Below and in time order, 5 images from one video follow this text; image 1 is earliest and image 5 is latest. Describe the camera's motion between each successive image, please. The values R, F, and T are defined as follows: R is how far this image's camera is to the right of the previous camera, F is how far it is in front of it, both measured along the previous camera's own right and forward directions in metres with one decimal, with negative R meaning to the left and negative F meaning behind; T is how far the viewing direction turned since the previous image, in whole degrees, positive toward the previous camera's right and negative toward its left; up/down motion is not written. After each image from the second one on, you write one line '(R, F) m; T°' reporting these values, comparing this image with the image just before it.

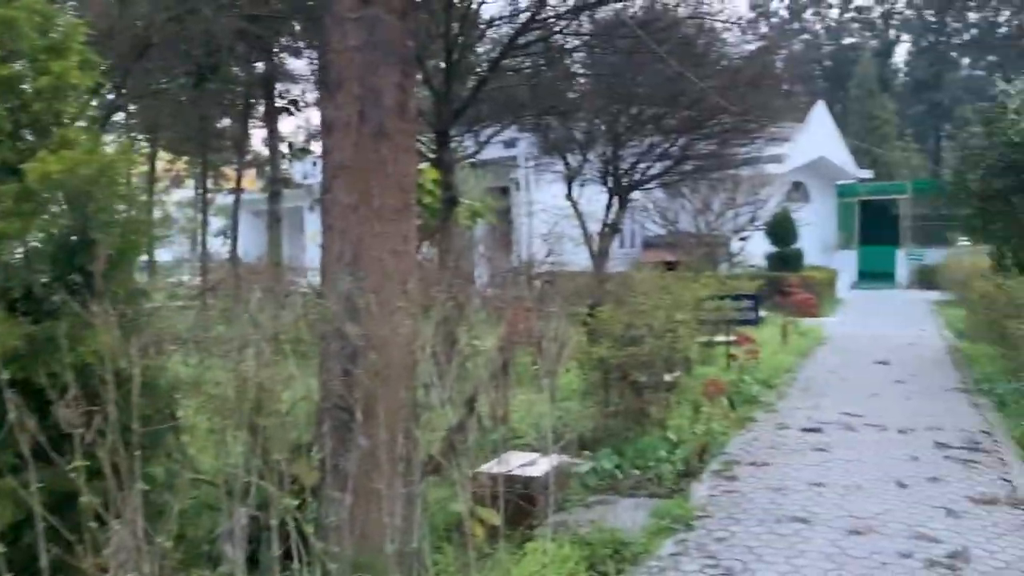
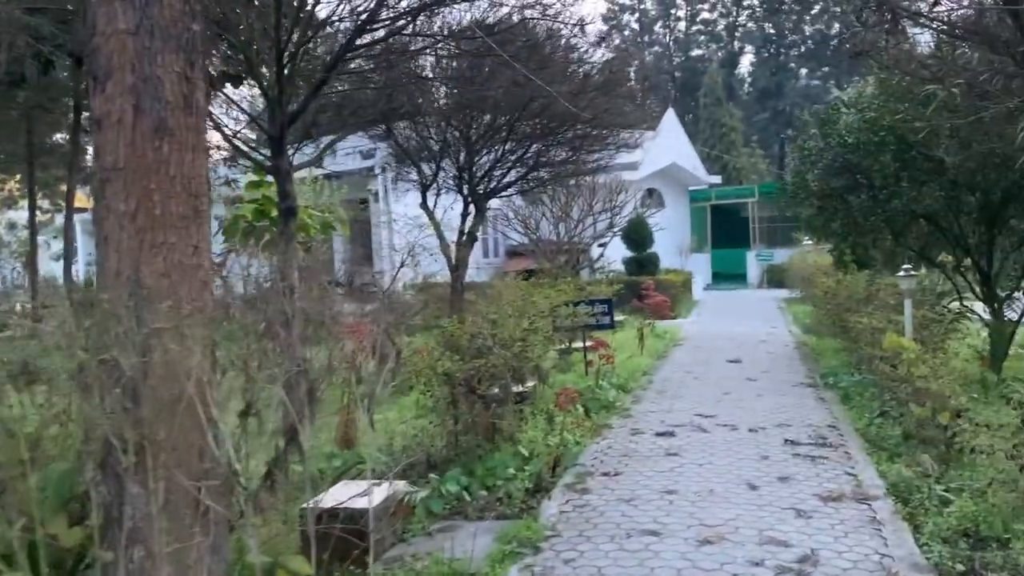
(+0.2, +0.3) m; +8°
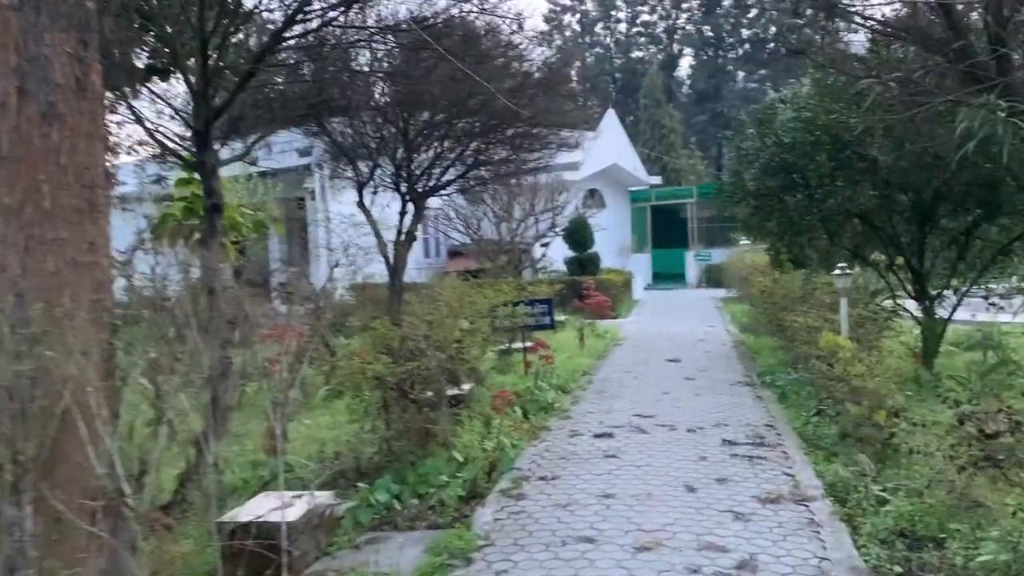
(+0.1, +0.2) m; +4°
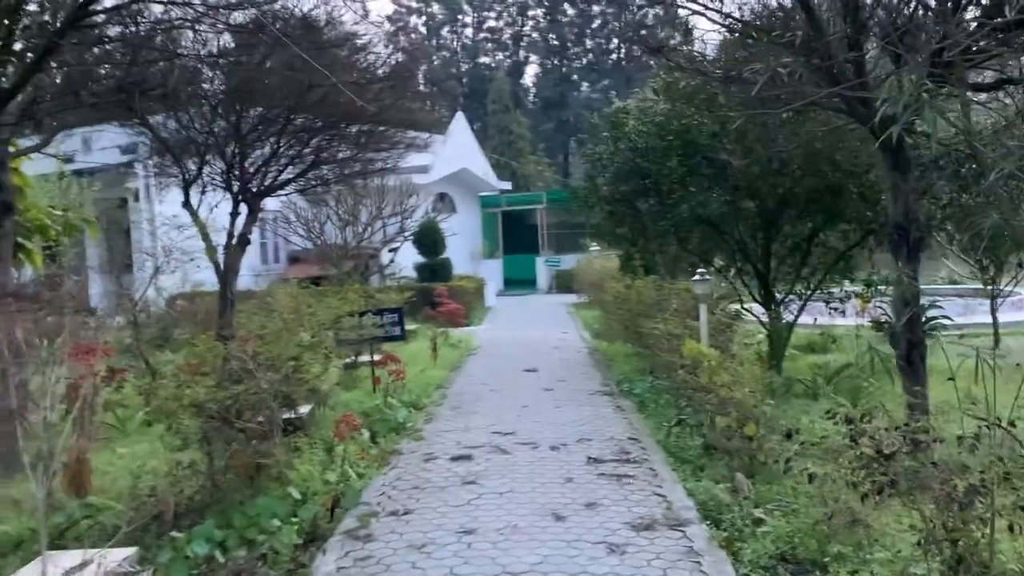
(0.0, +0.6) m; +10°
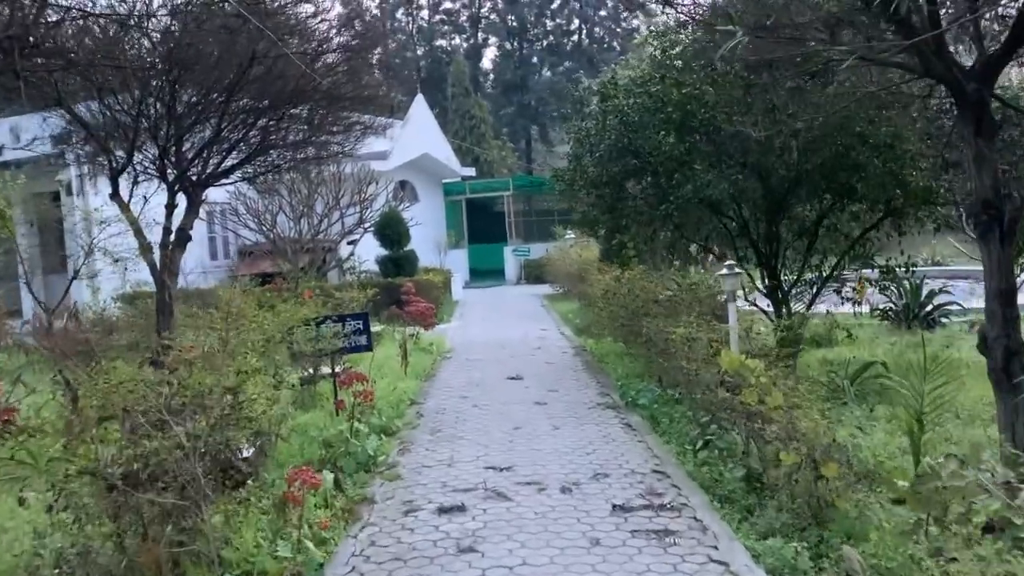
(-0.2, +1.2) m; +3°
